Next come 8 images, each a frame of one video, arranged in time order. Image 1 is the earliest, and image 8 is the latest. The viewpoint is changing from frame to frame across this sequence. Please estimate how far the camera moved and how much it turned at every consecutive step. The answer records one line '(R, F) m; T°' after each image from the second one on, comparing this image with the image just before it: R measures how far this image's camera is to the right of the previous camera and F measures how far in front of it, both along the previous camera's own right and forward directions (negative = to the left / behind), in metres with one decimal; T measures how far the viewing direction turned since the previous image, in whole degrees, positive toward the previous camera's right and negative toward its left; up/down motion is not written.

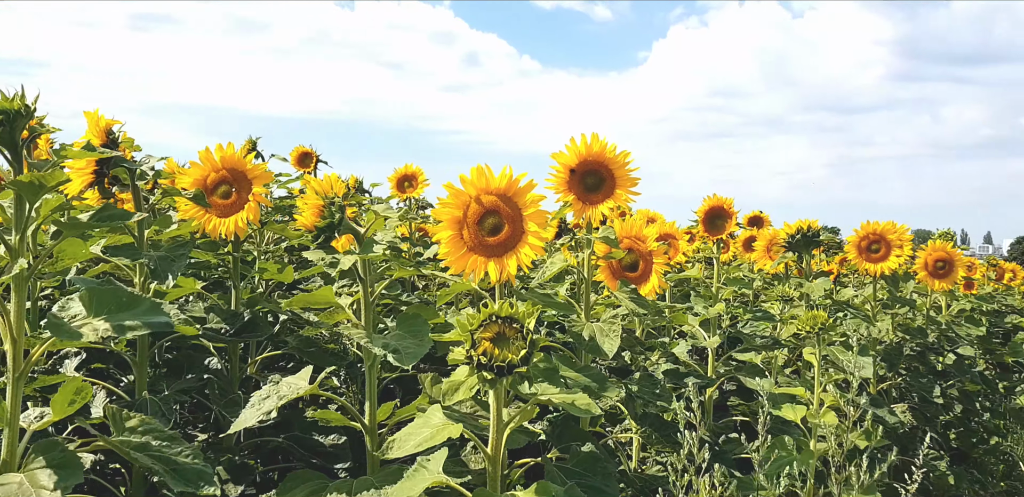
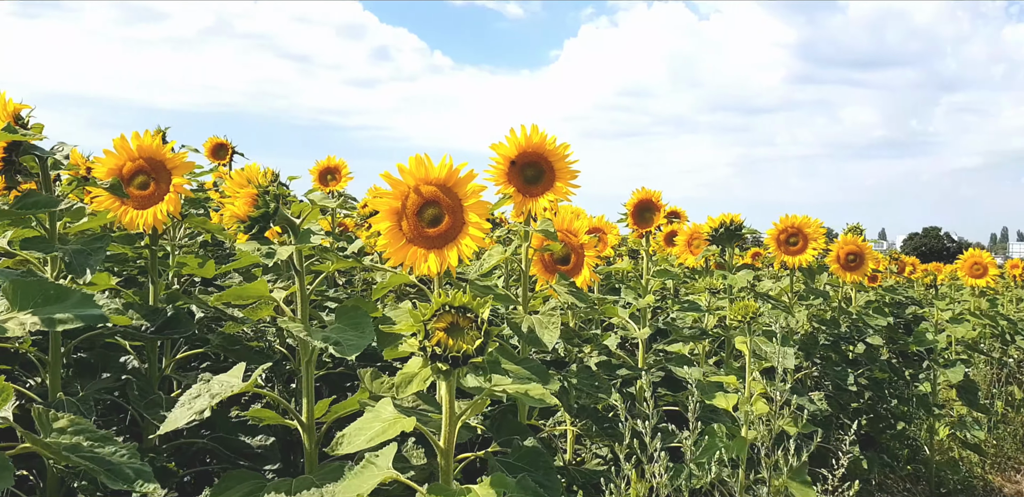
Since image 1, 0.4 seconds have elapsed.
(-0.1, +0.1) m; +5°
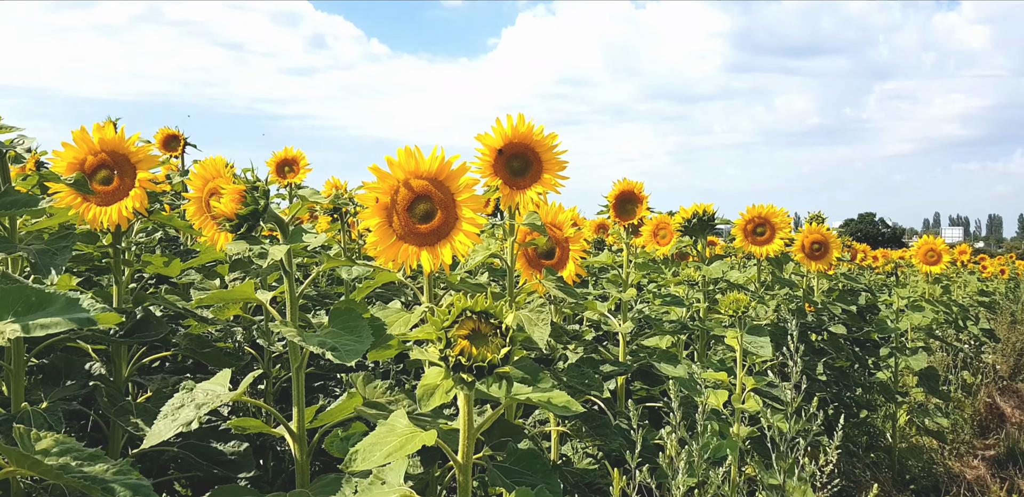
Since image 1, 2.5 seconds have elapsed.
(-0.2, +0.1) m; +4°
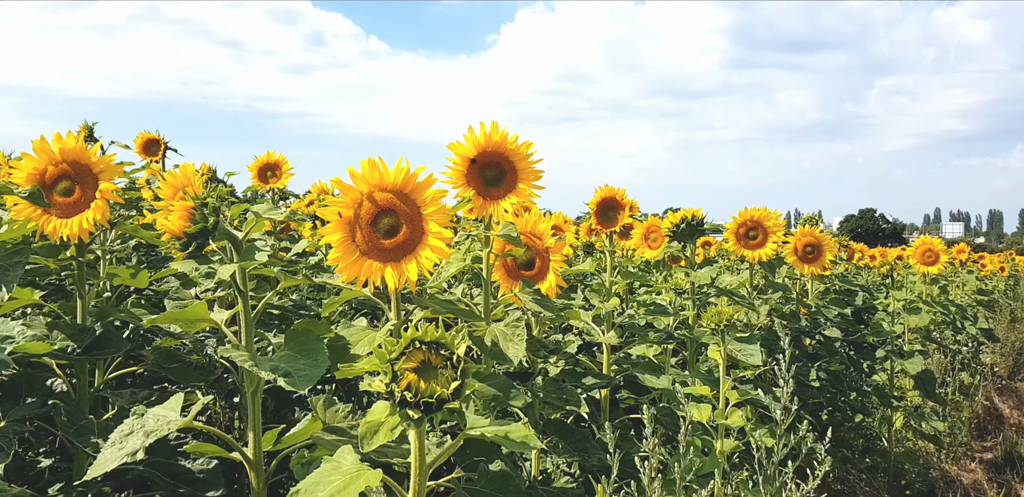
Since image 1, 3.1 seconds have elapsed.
(+0.1, +0.1) m; 0°
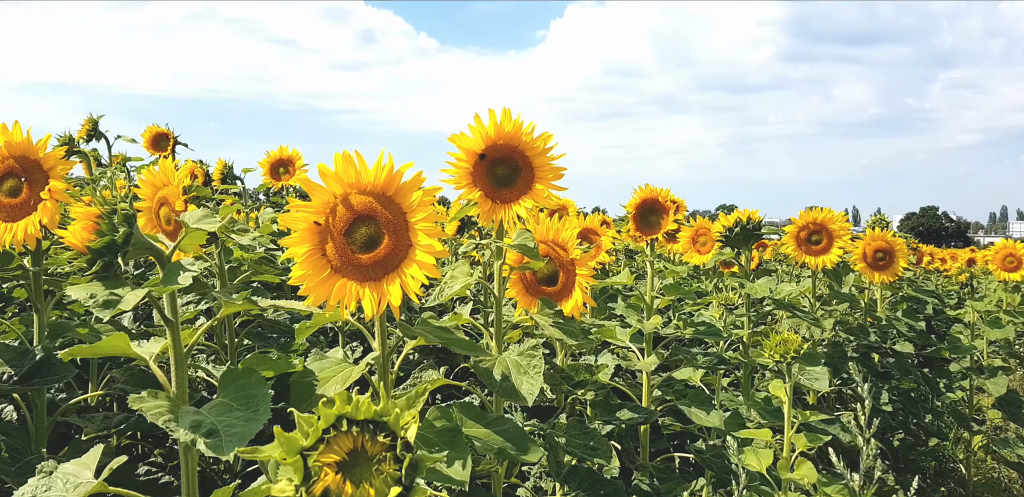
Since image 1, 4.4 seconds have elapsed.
(+0.1, +0.7) m; -3°
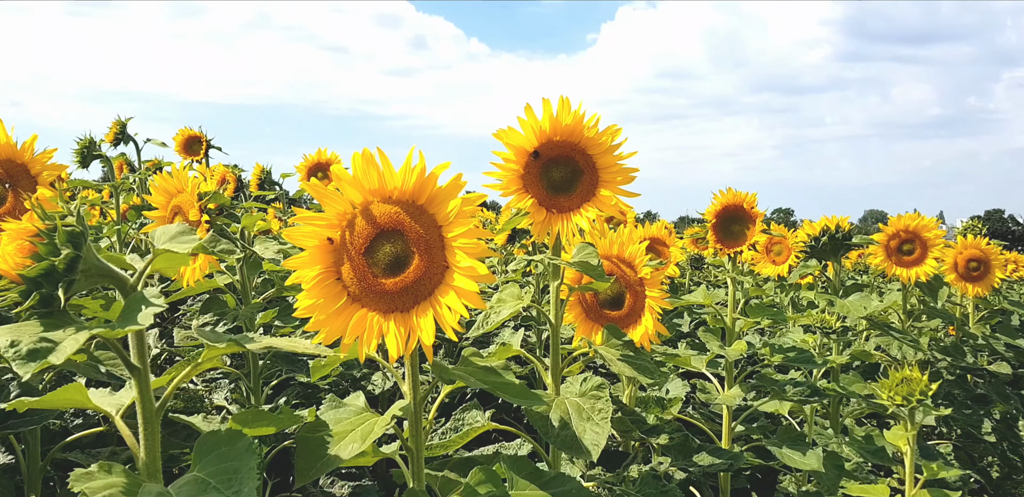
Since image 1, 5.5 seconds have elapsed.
(0.0, +0.6) m; -3°
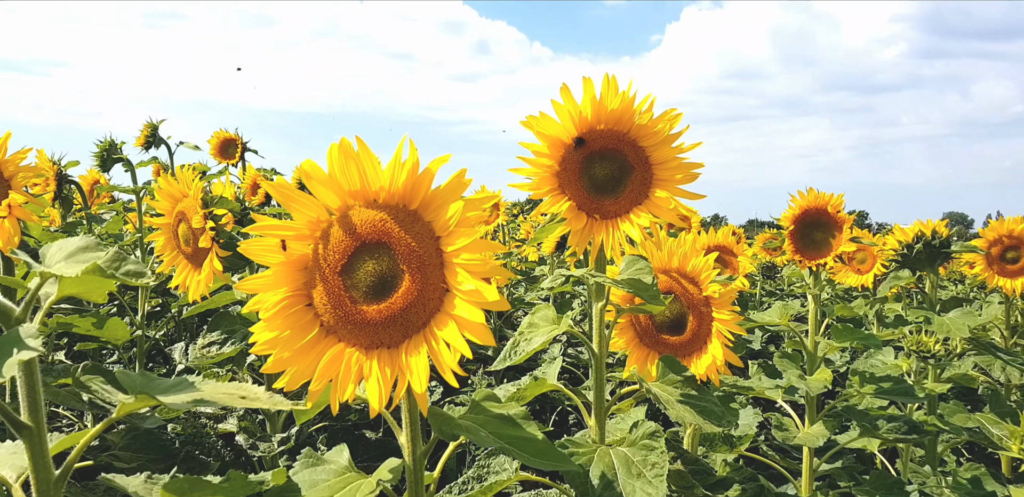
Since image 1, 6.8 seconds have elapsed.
(+0.1, +0.5) m; -4°
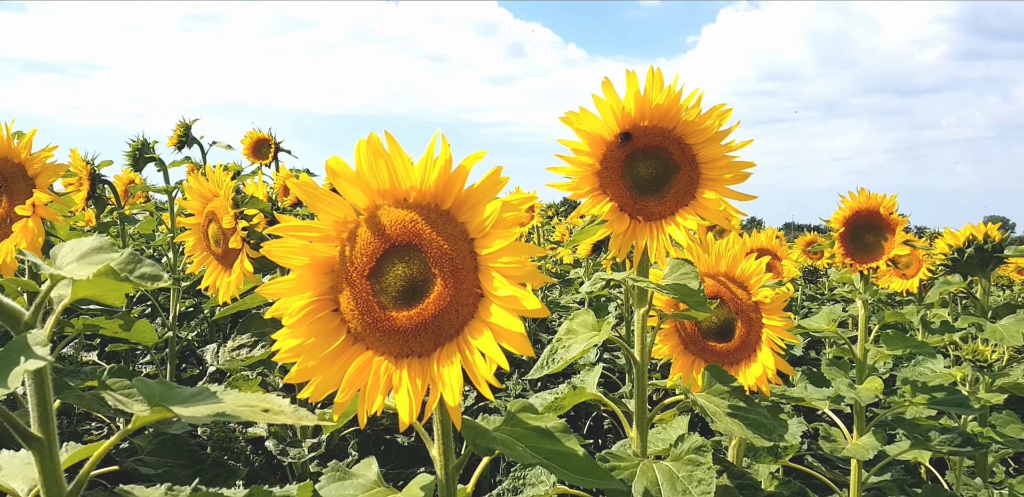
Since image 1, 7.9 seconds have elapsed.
(0.0, +0.1) m; -2°
